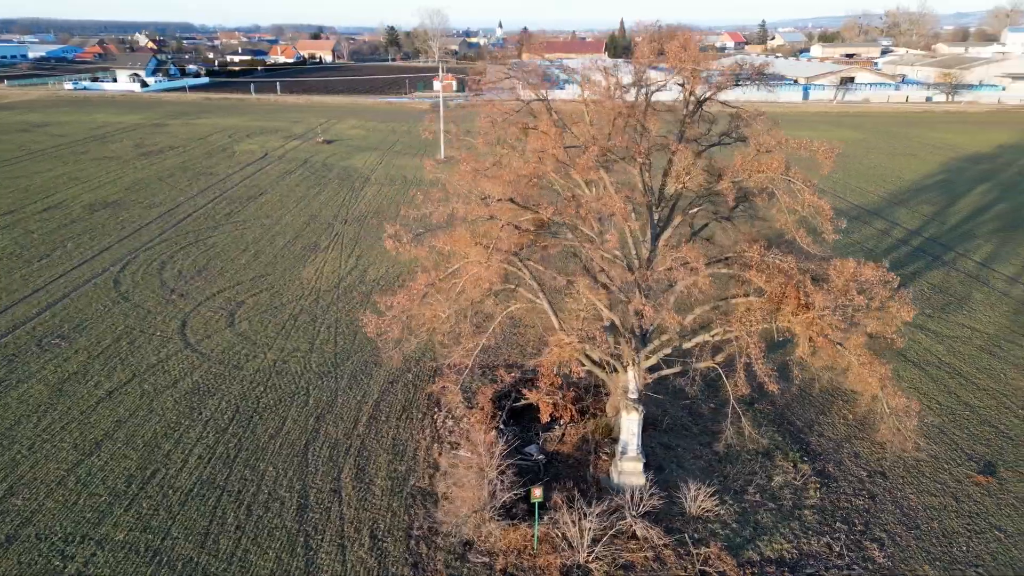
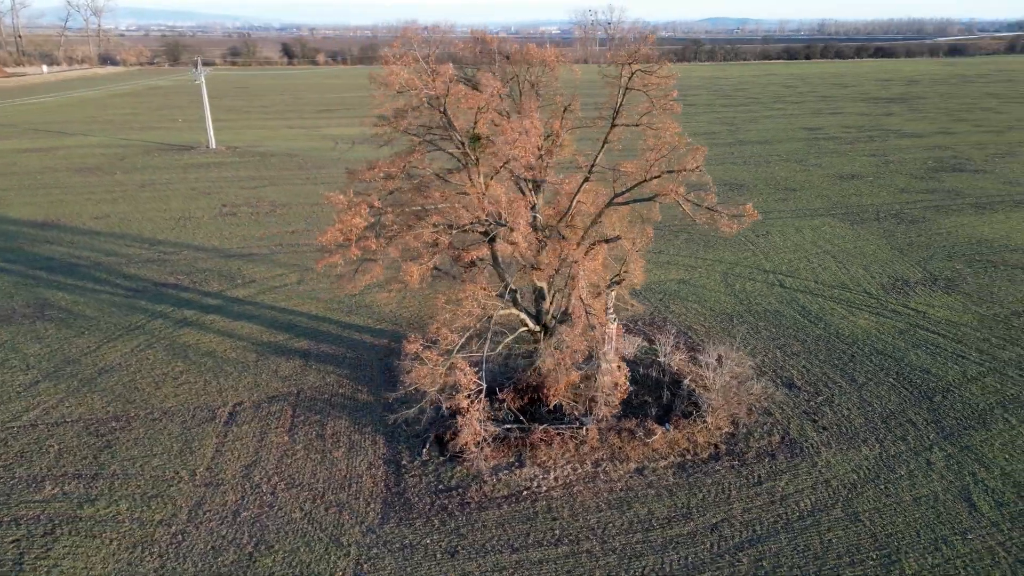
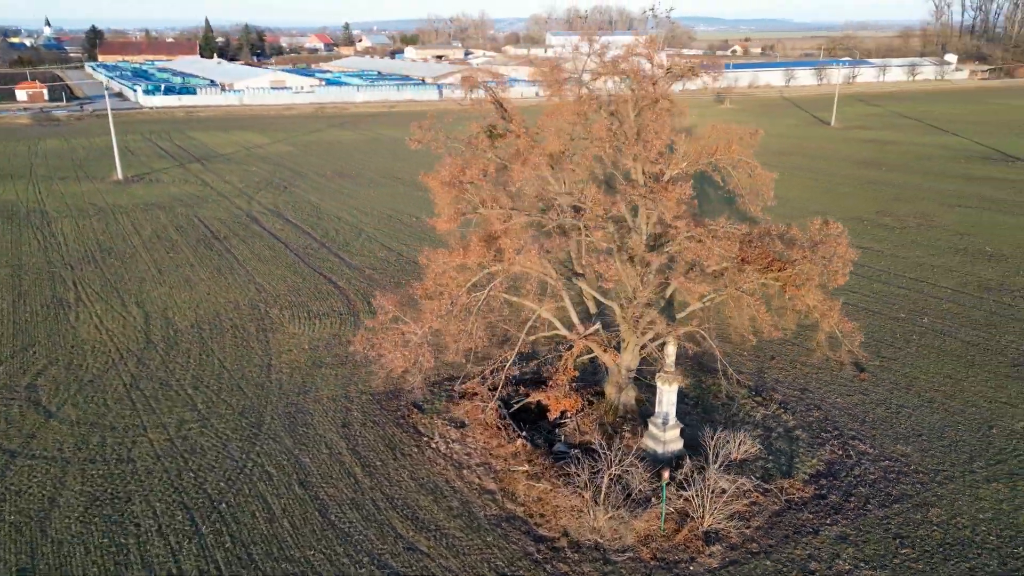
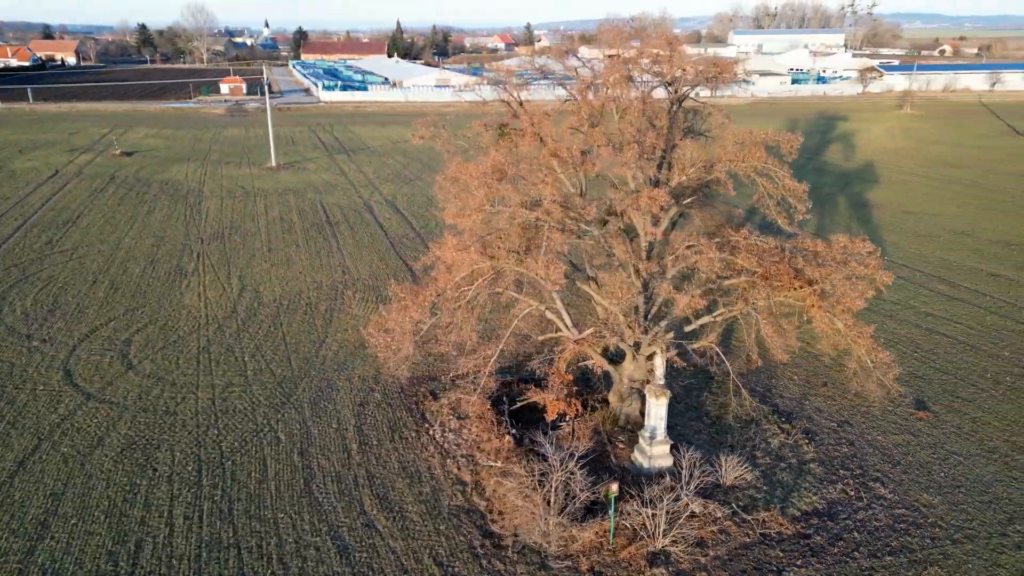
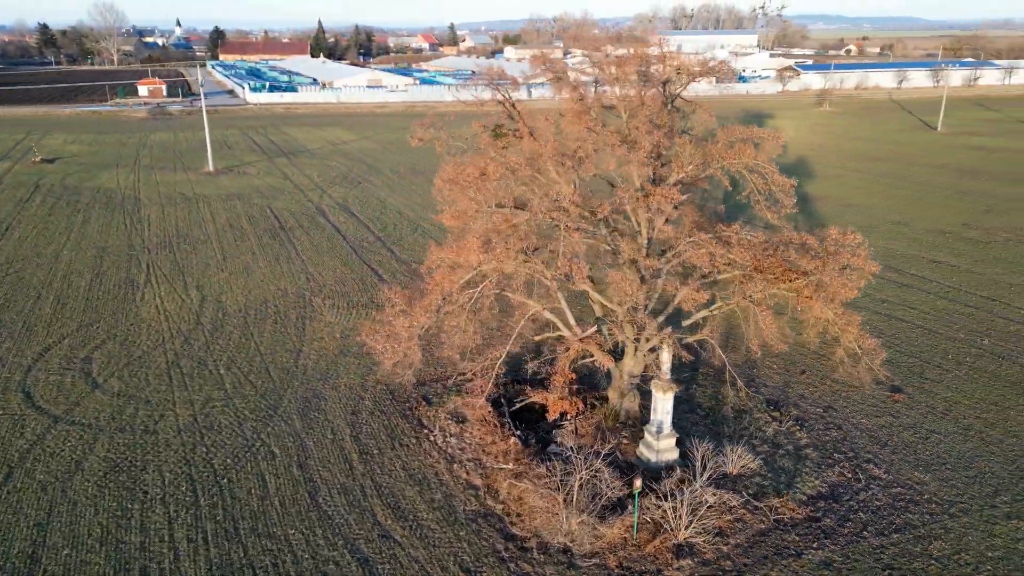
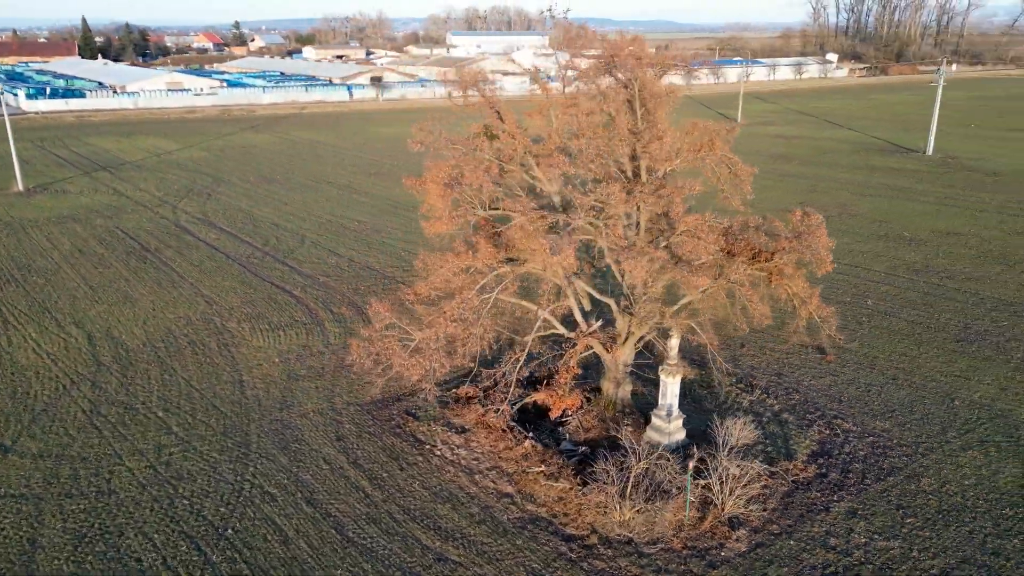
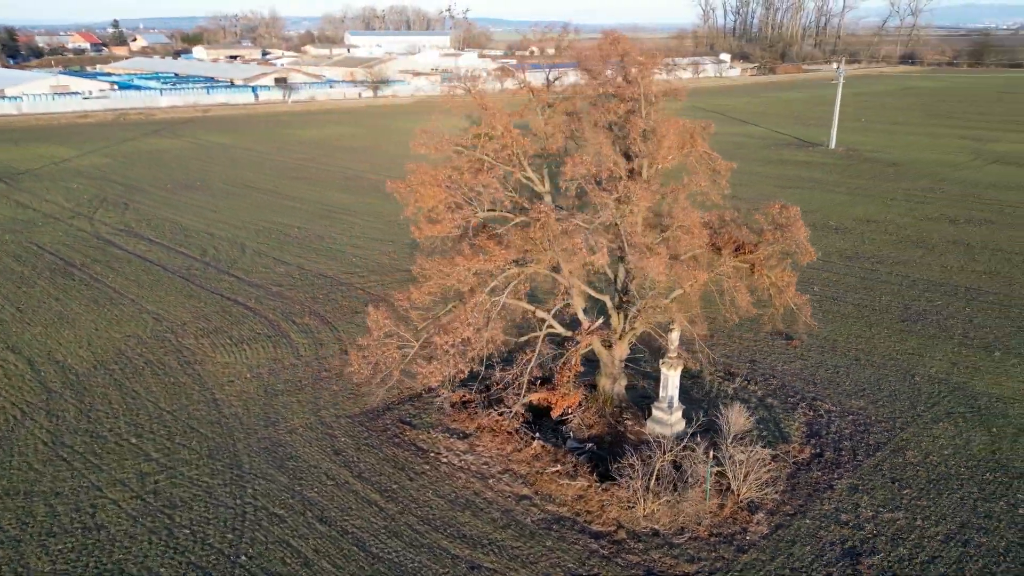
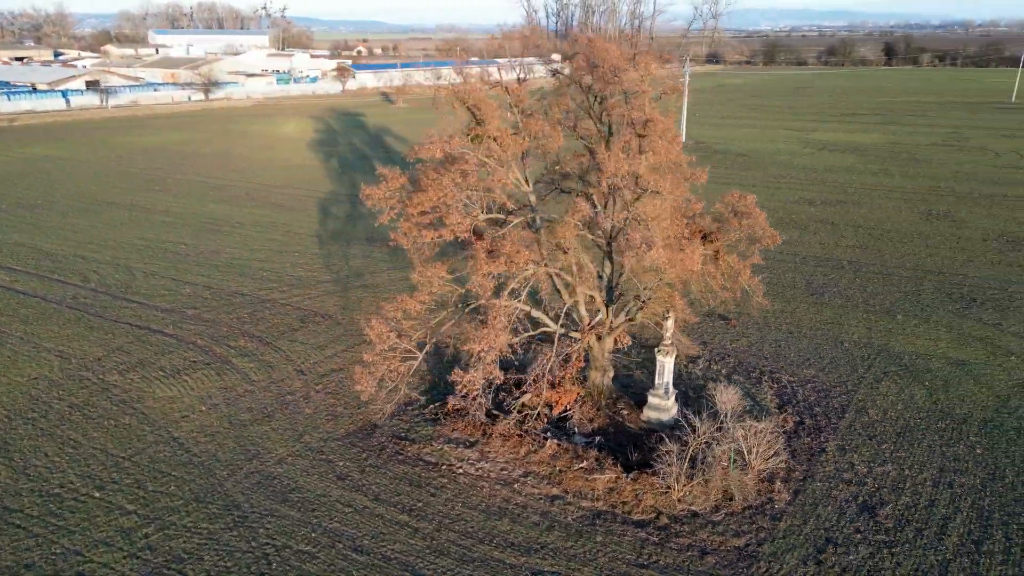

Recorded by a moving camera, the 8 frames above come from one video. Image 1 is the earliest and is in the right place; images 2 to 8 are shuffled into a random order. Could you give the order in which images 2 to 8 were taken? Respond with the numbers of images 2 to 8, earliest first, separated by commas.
4, 5, 3, 6, 7, 8, 2
